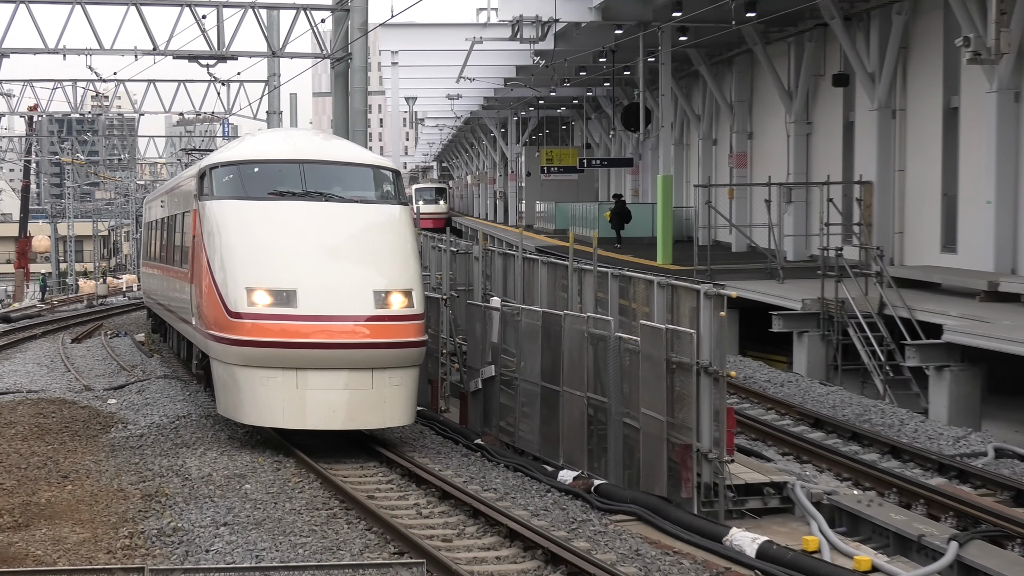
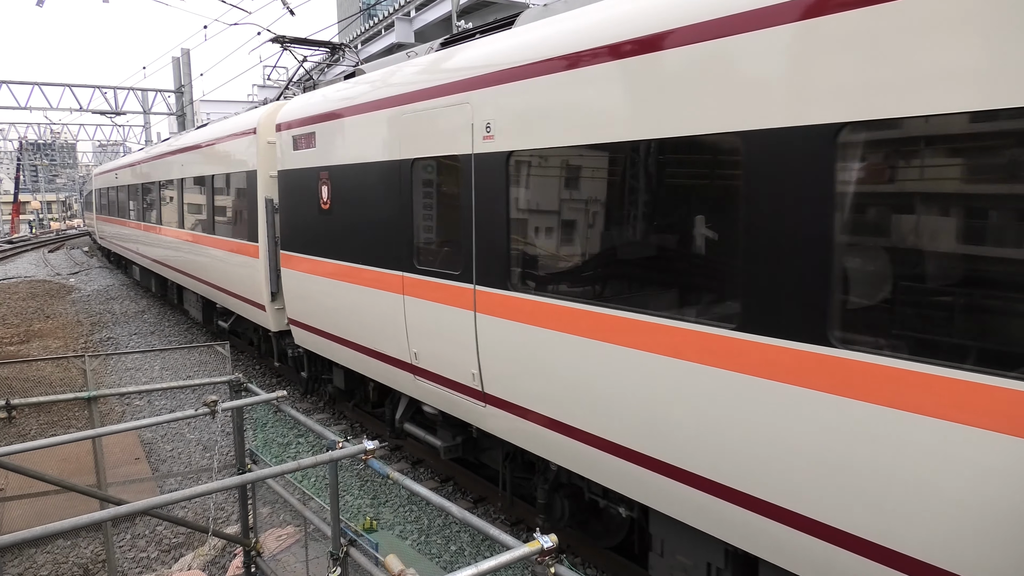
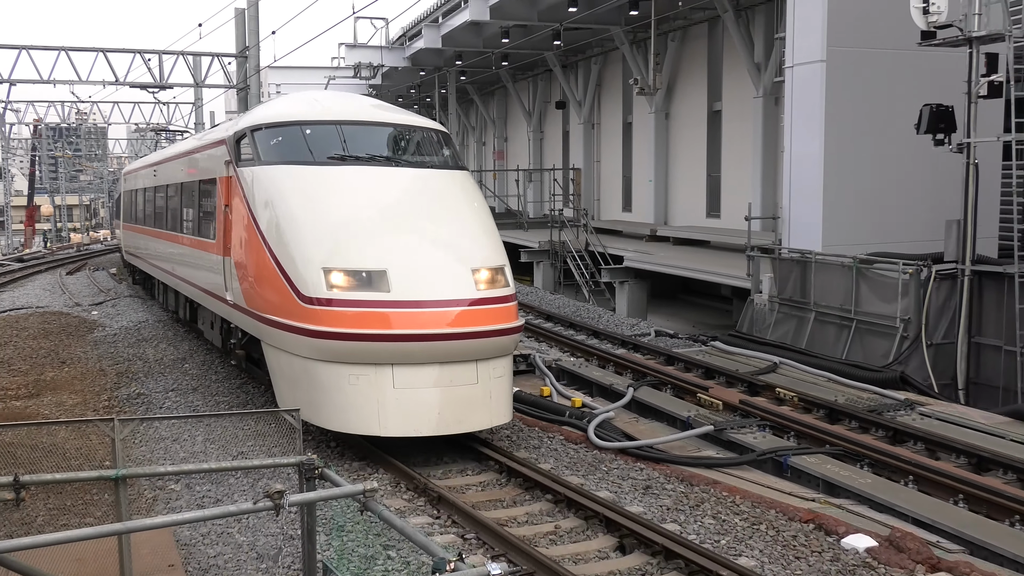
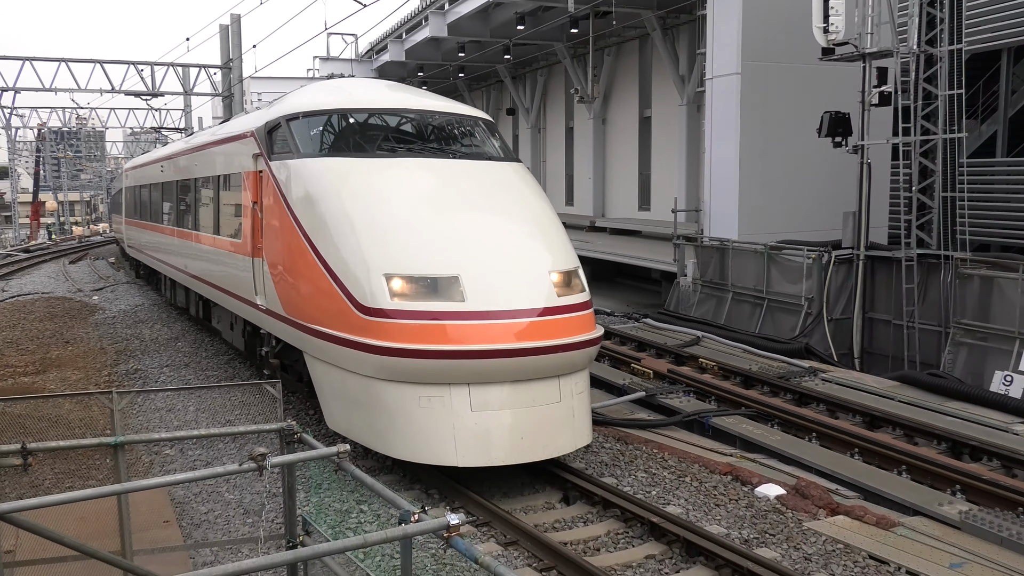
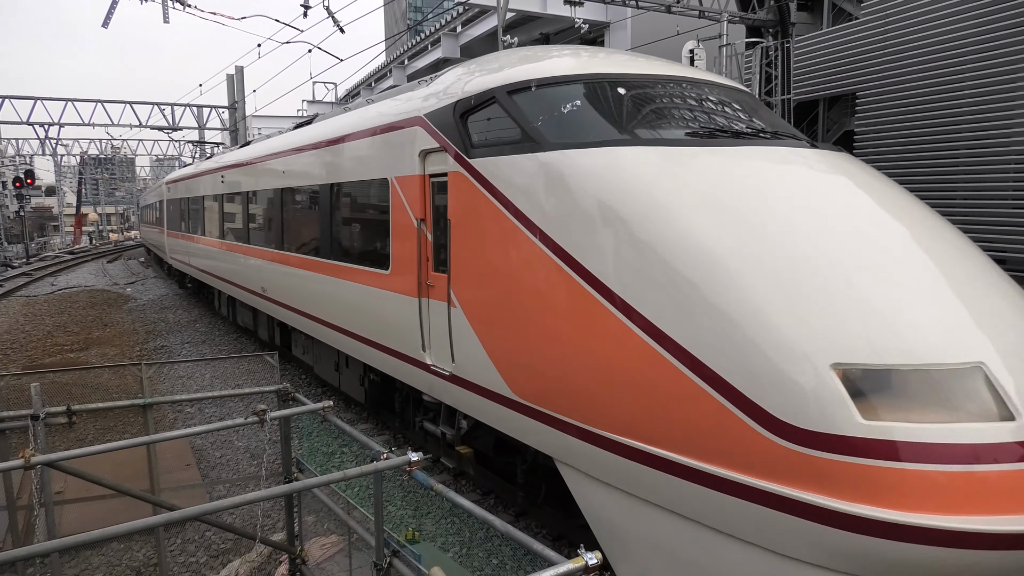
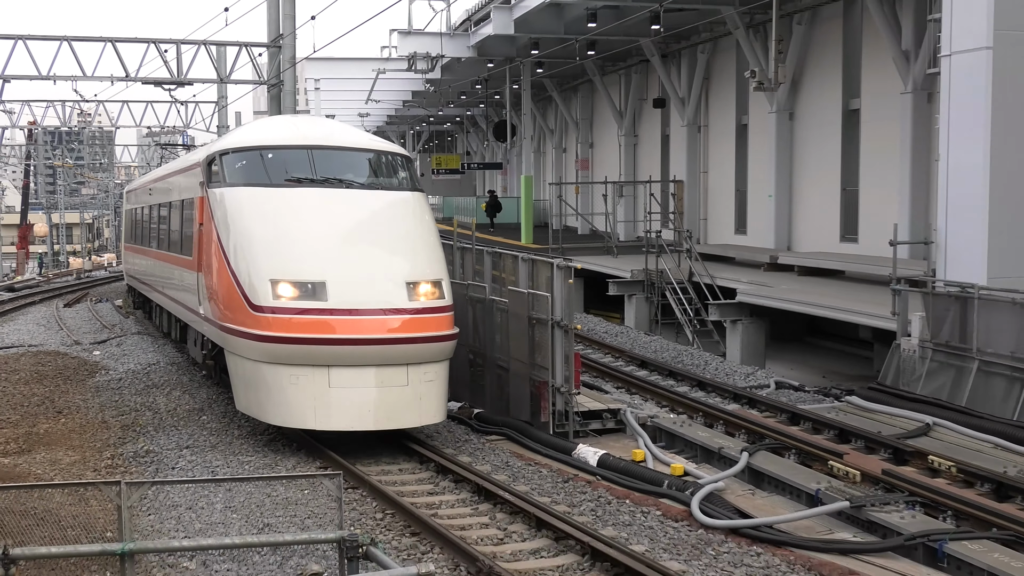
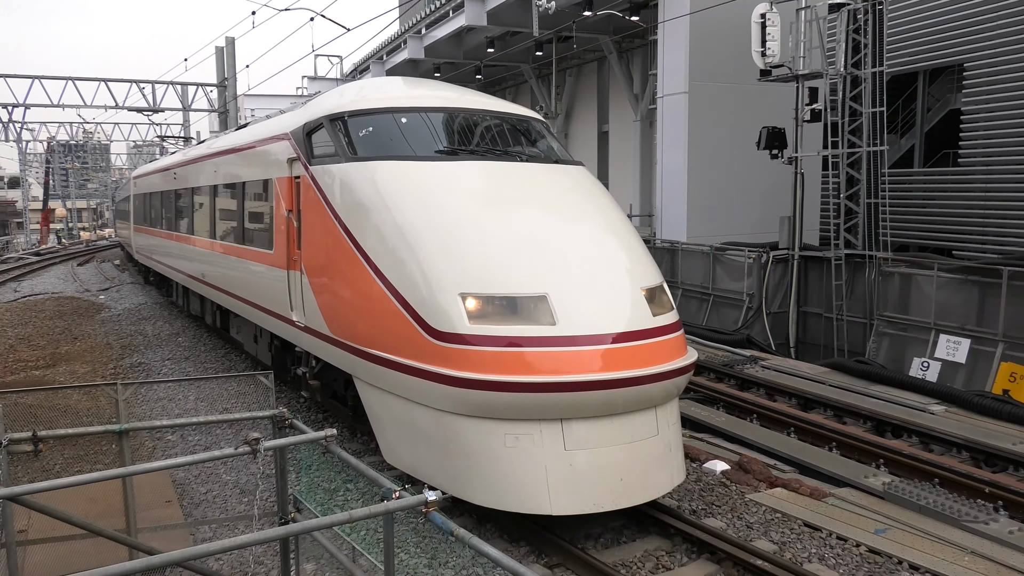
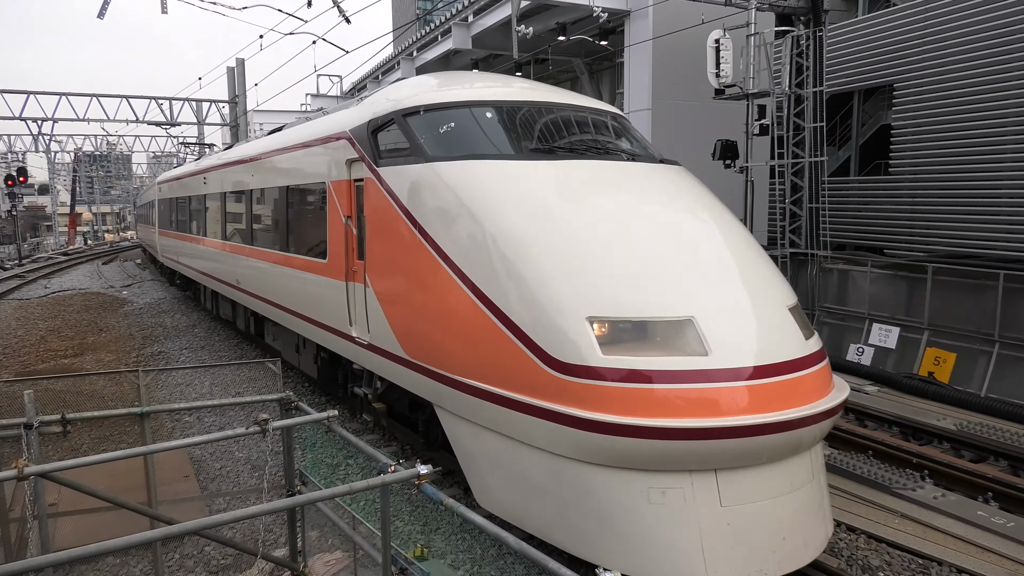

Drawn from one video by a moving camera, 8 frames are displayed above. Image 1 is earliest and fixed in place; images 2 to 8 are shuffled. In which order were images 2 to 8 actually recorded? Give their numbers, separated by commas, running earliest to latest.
6, 3, 4, 7, 8, 5, 2
